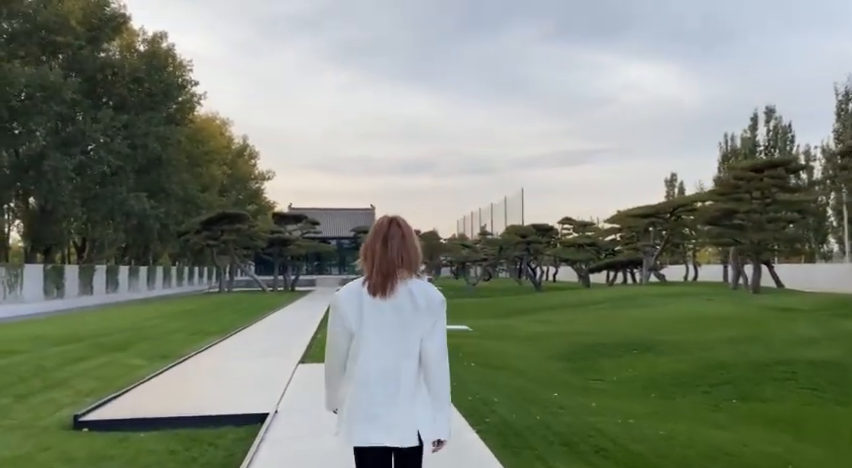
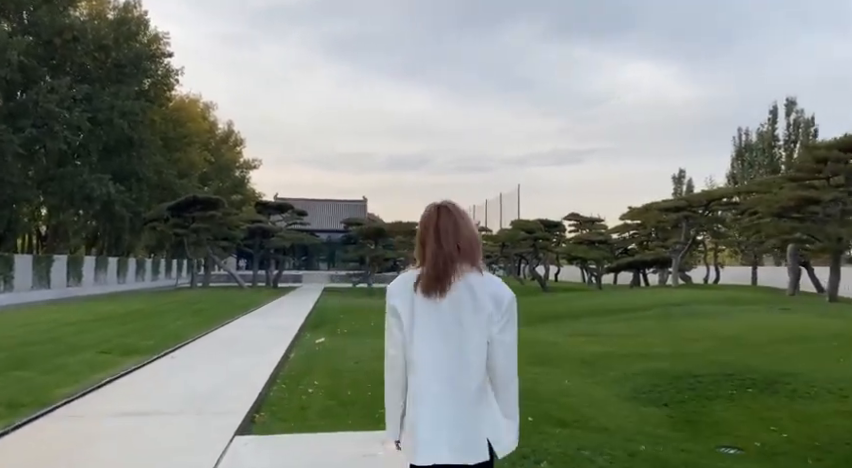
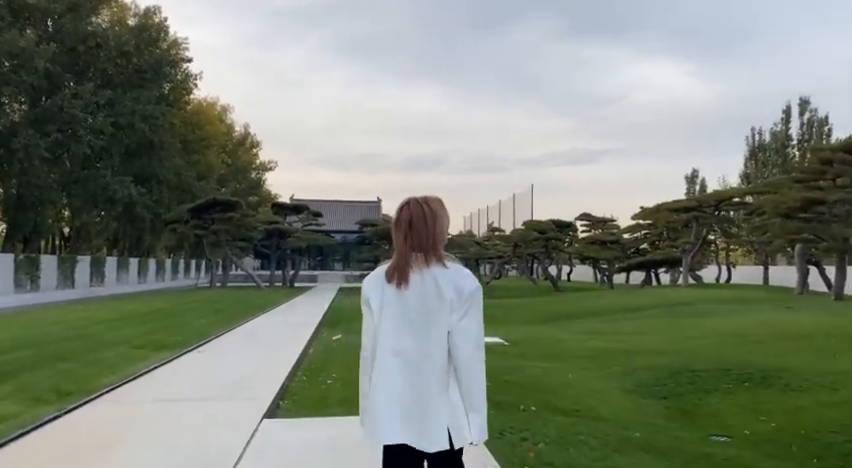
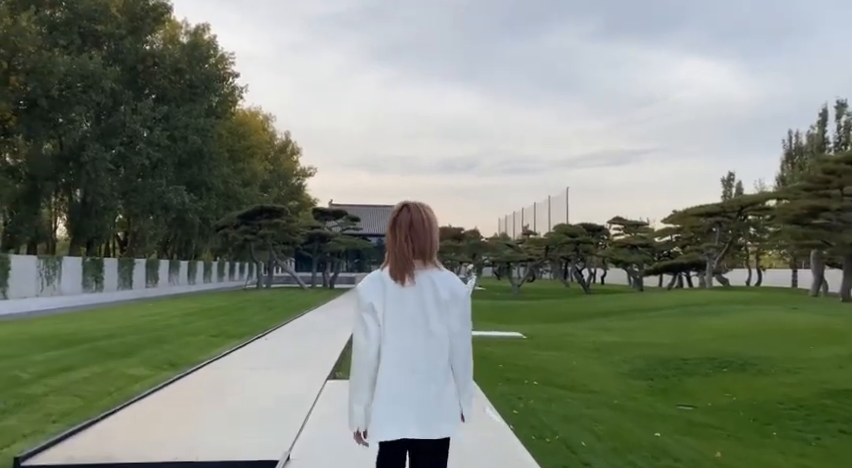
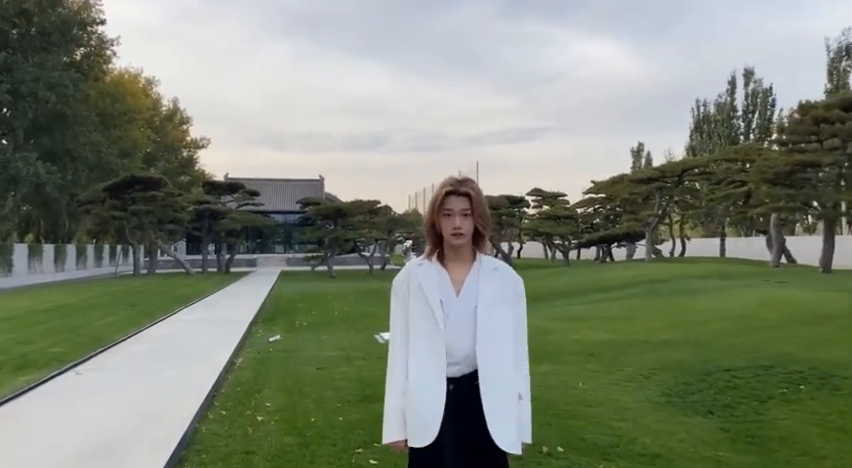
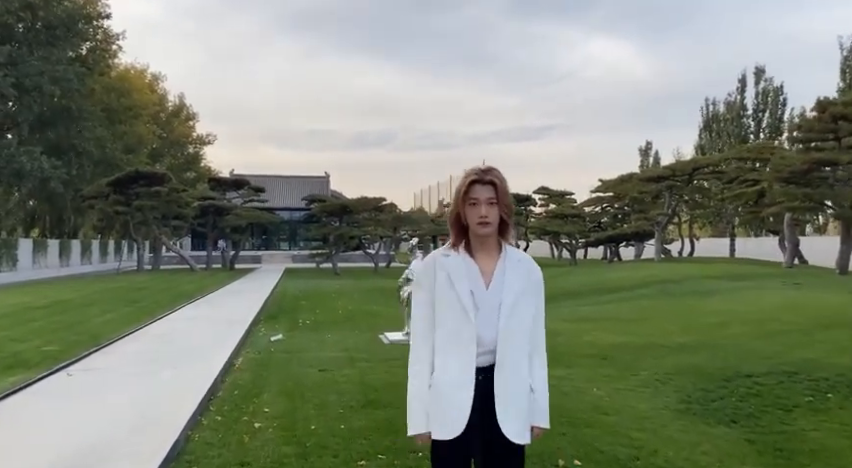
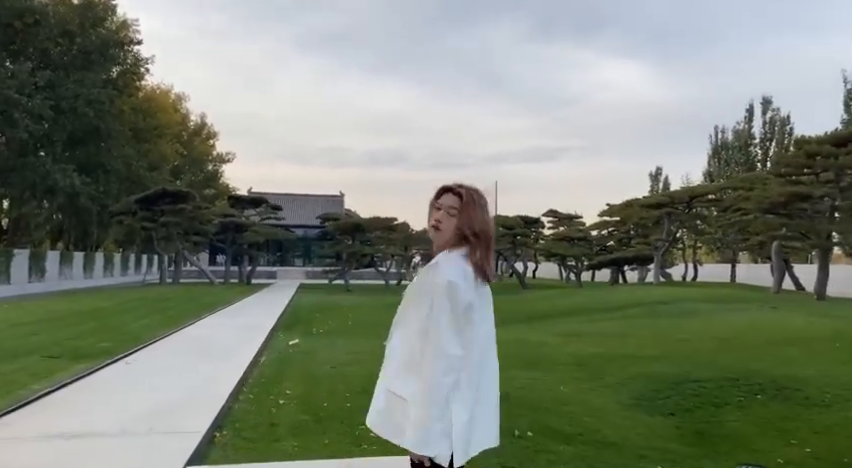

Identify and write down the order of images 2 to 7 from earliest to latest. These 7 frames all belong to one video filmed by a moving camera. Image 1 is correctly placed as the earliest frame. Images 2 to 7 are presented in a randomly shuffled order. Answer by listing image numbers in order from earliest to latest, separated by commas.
4, 3, 2, 7, 5, 6
